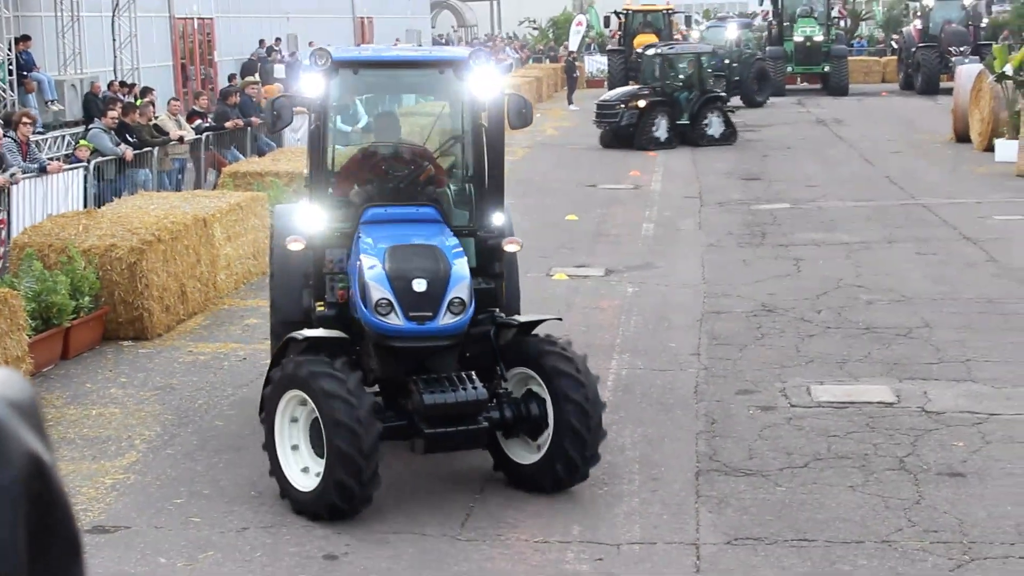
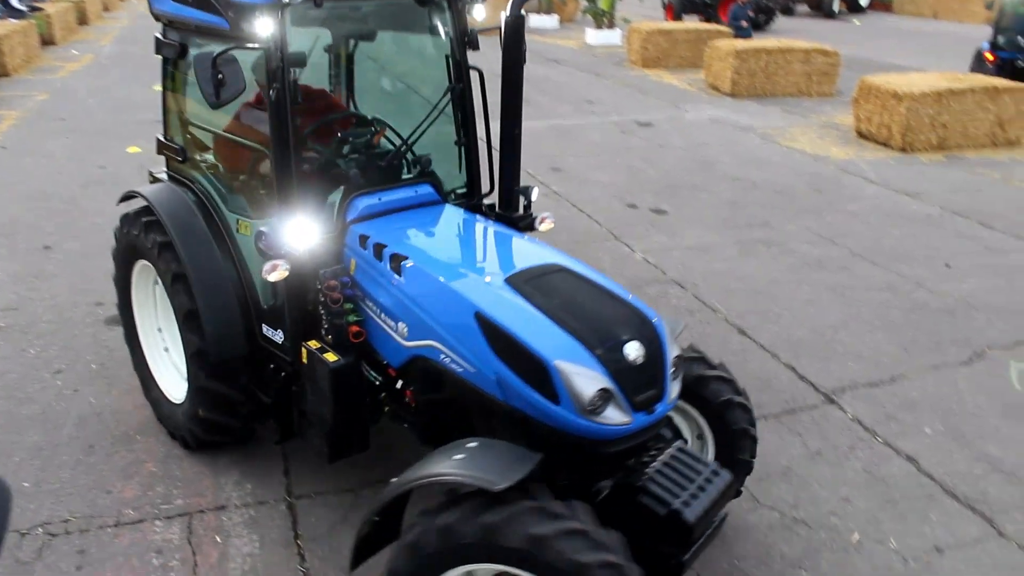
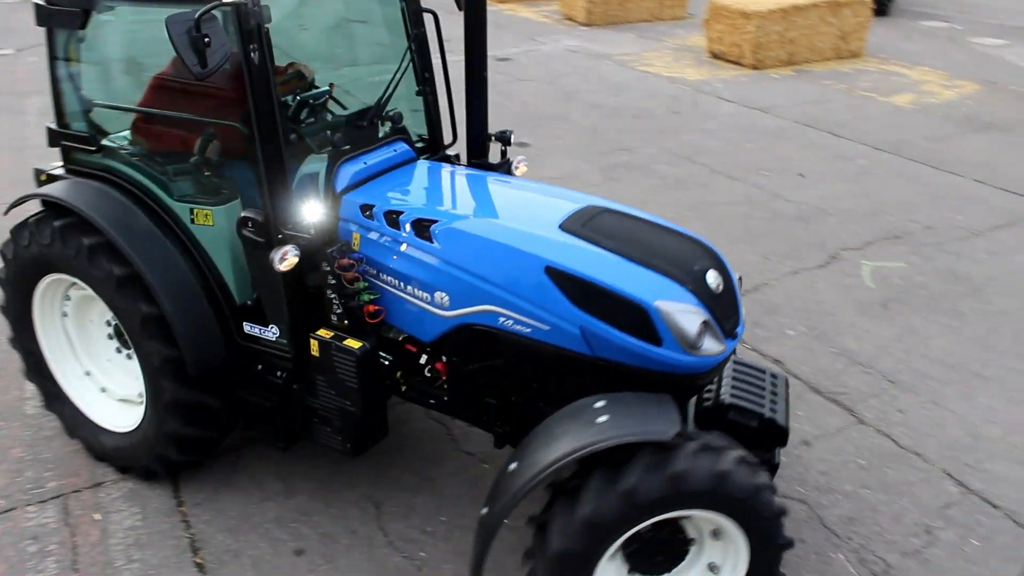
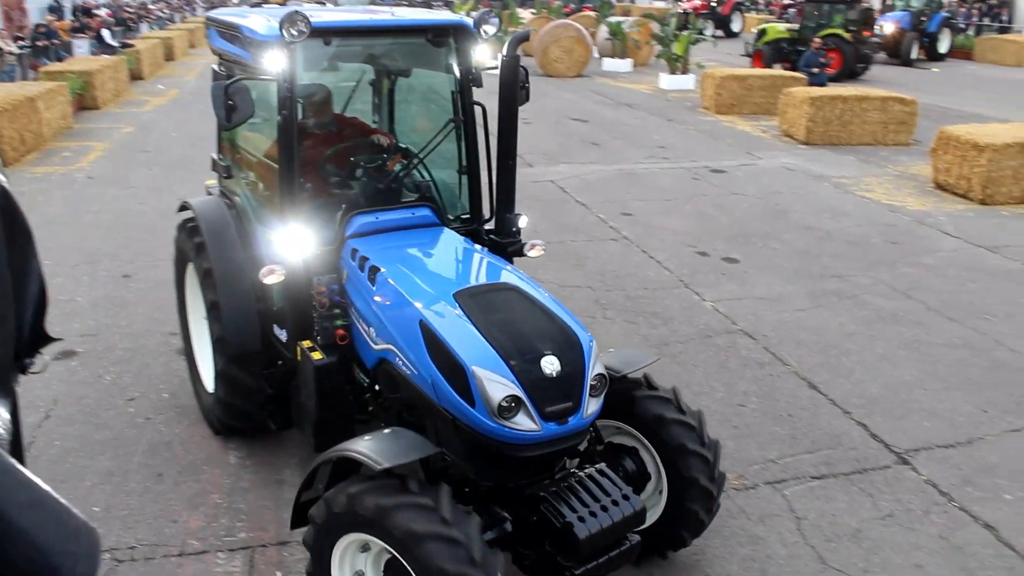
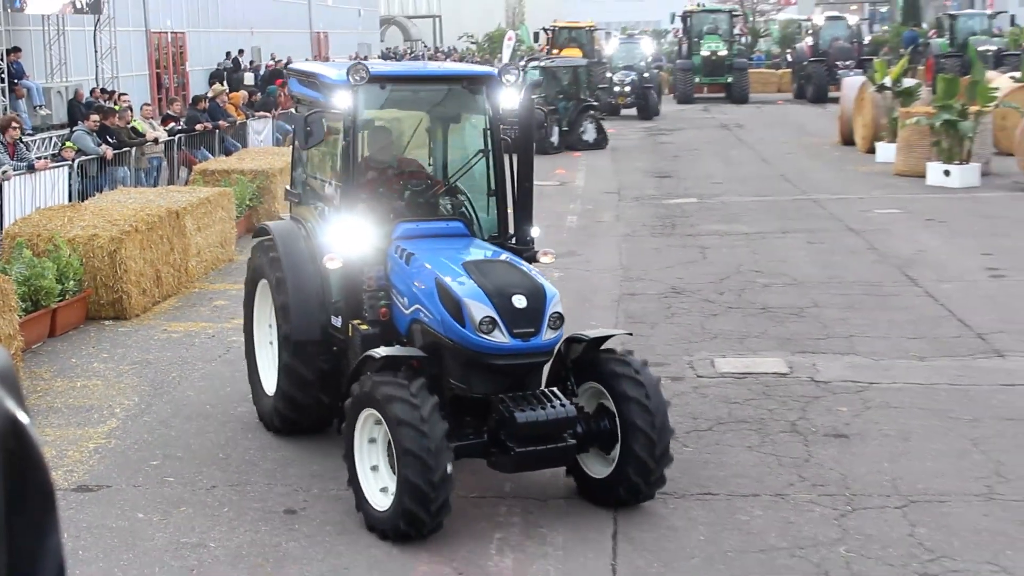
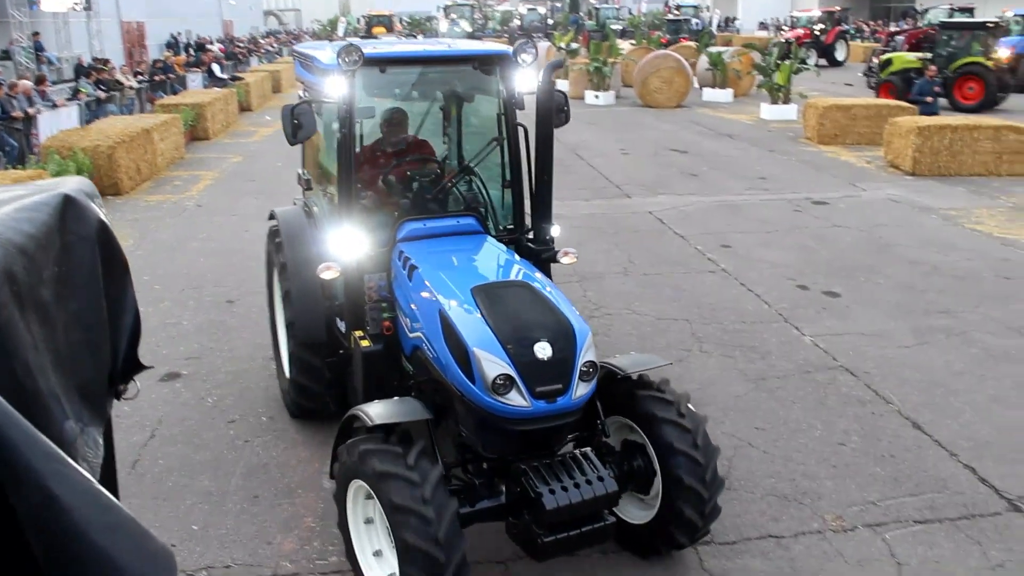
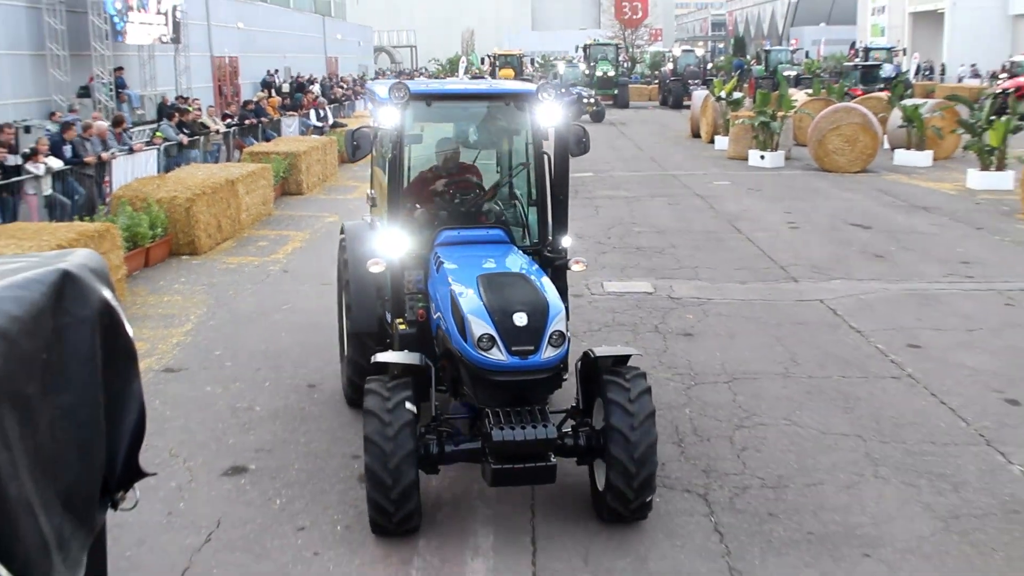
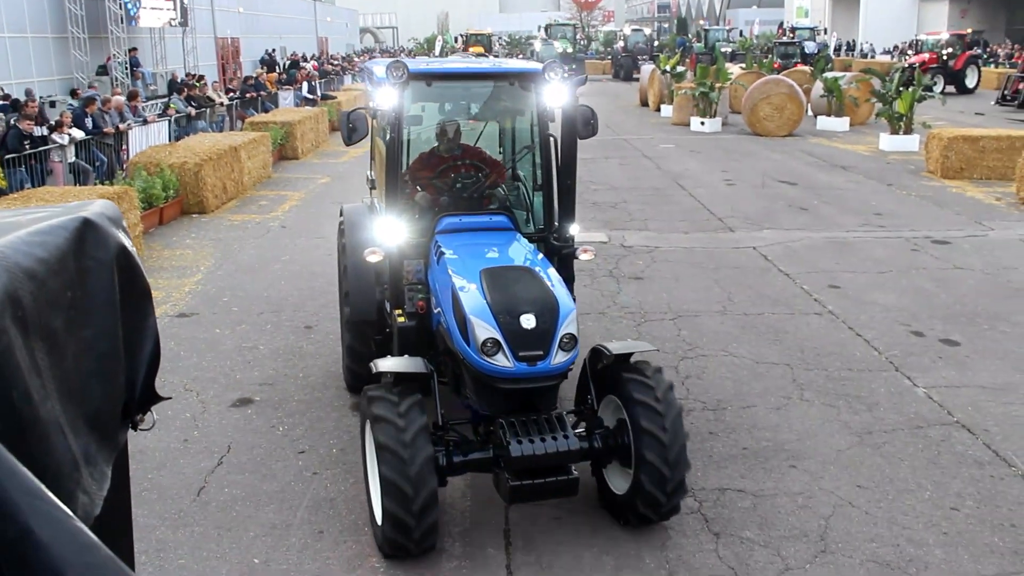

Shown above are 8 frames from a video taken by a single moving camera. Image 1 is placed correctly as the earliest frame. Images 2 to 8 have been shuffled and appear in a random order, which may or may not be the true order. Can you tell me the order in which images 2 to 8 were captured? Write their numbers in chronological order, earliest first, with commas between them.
5, 7, 8, 6, 4, 2, 3
